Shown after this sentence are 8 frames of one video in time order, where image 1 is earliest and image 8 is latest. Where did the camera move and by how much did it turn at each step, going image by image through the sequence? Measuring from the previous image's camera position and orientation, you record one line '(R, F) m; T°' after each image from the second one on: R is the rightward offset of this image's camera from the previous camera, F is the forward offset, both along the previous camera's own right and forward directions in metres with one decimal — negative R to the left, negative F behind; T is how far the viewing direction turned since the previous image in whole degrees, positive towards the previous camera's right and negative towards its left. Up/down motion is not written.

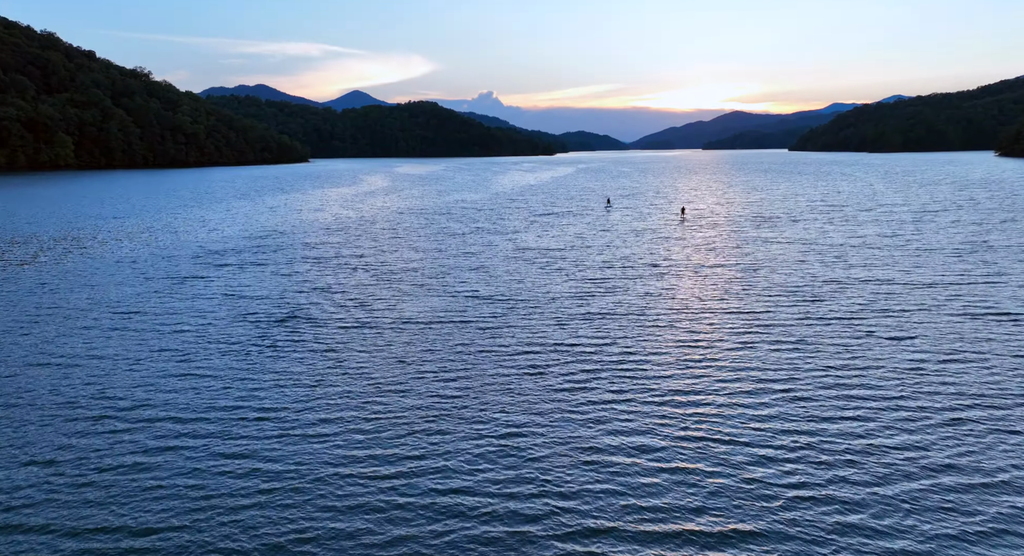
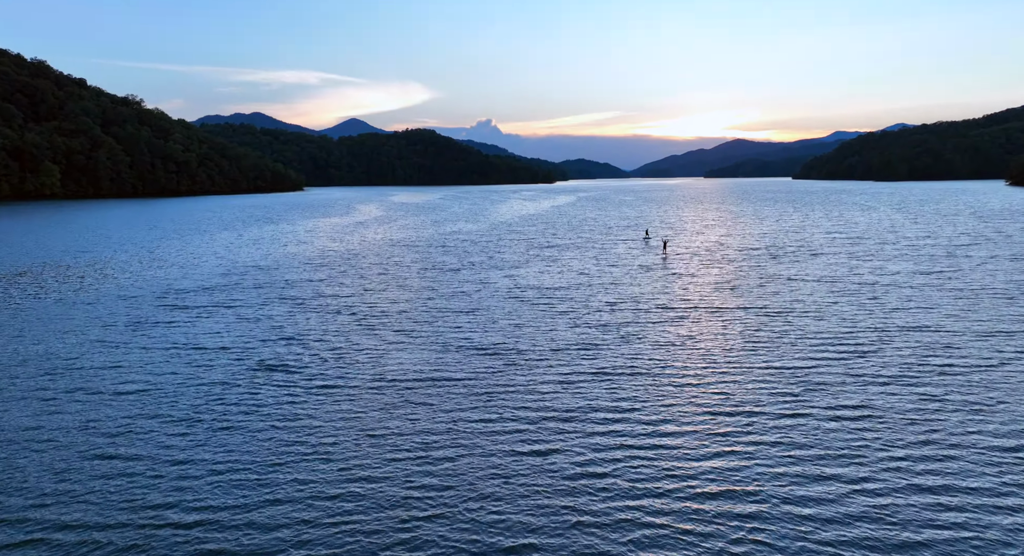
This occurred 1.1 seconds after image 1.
(0.0, +4.4) m; 0°
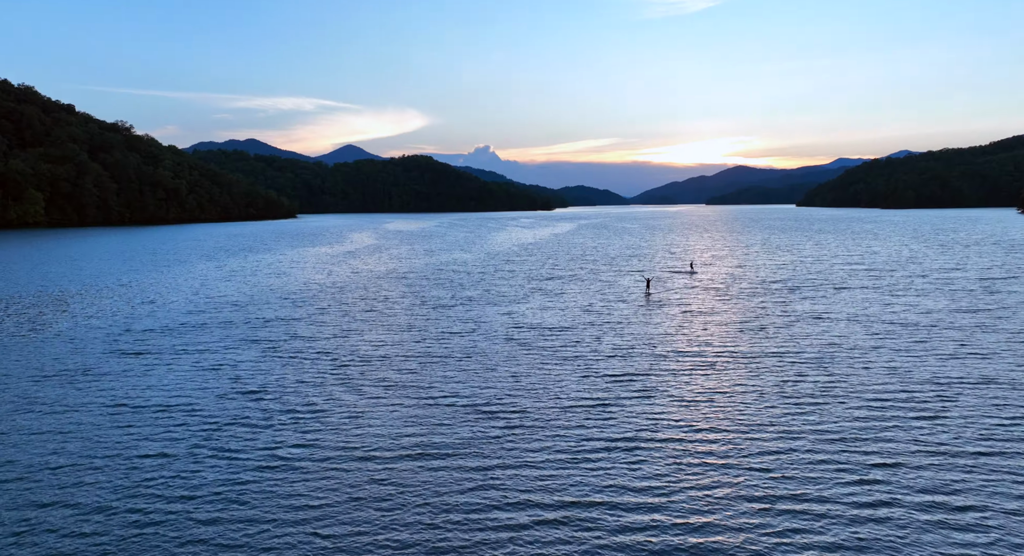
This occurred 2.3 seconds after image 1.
(0.0, +4.6) m; 0°
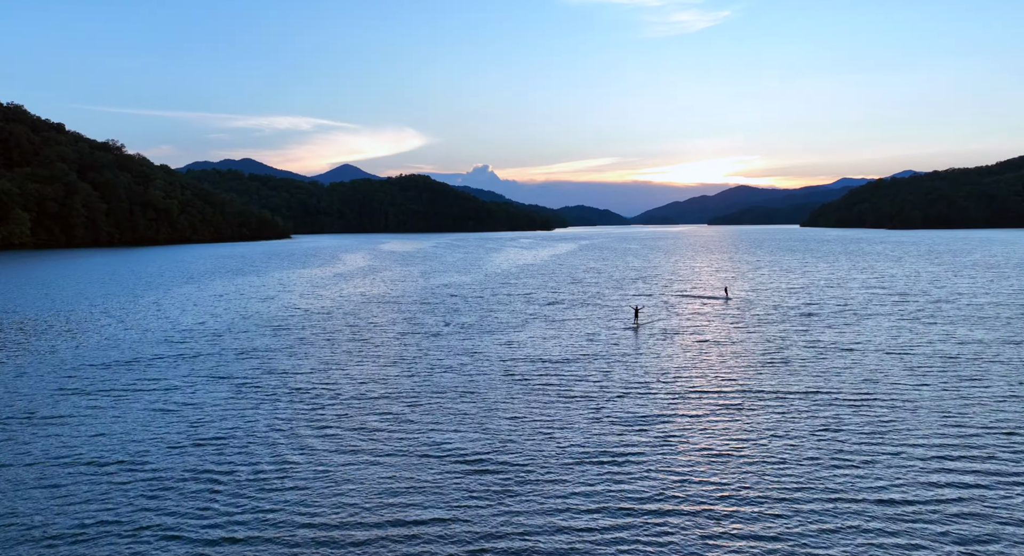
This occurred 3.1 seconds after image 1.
(0.0, +3.6) m; 0°
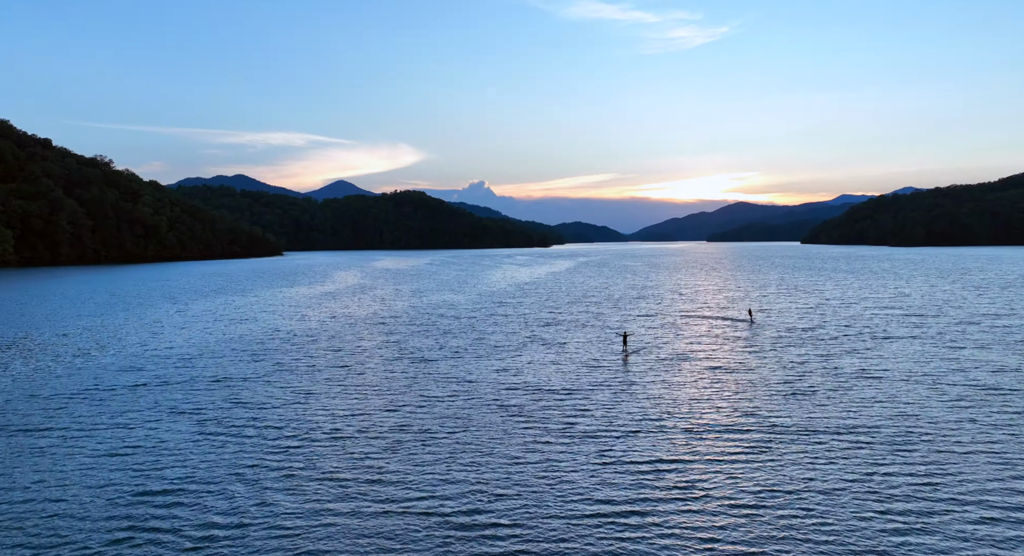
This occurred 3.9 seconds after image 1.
(0.0, +3.3) m; 0°
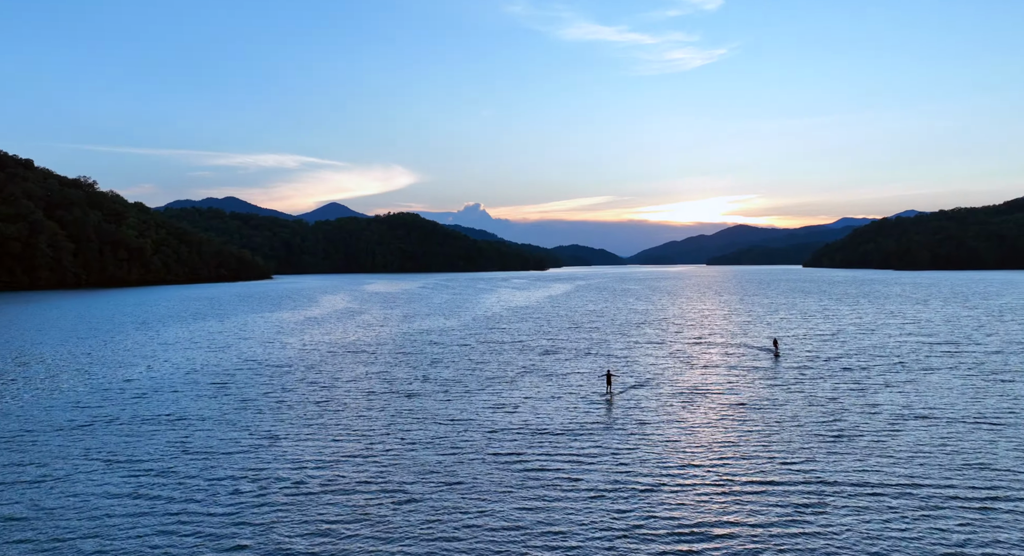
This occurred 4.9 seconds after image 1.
(0.0, +4.4) m; 0°
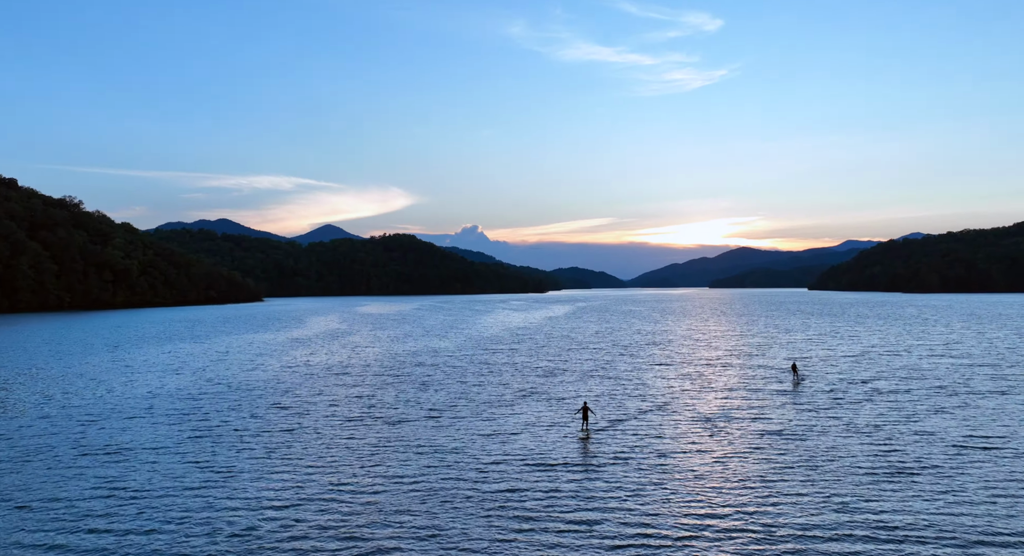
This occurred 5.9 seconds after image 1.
(0.0, +4.4) m; 0°
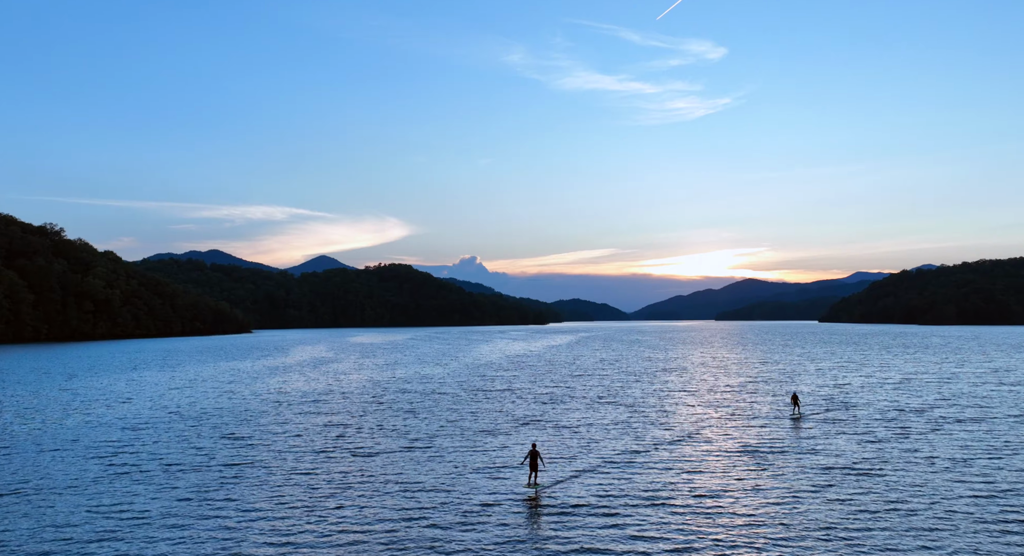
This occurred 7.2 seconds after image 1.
(0.0, +5.9) m; 0°
